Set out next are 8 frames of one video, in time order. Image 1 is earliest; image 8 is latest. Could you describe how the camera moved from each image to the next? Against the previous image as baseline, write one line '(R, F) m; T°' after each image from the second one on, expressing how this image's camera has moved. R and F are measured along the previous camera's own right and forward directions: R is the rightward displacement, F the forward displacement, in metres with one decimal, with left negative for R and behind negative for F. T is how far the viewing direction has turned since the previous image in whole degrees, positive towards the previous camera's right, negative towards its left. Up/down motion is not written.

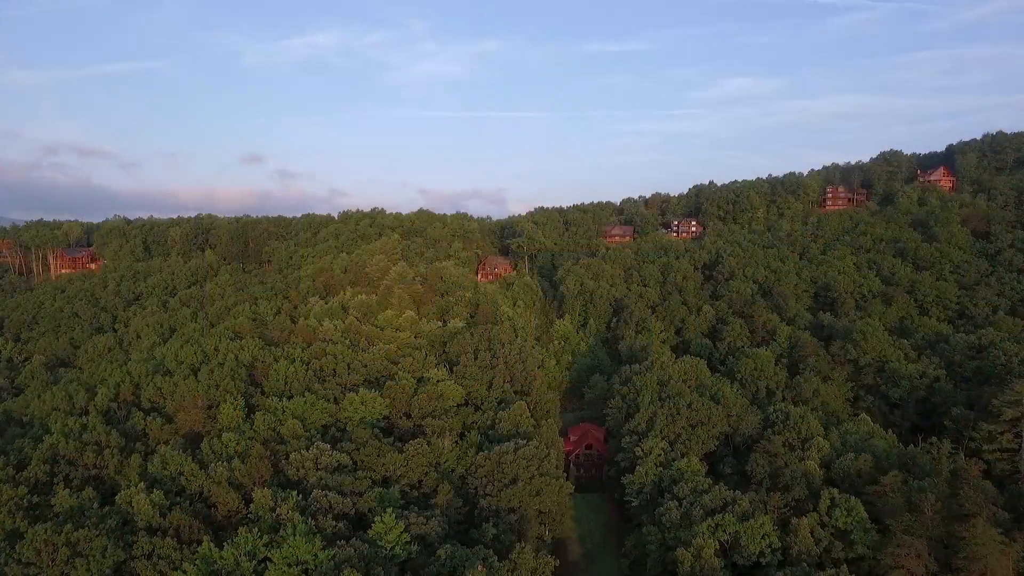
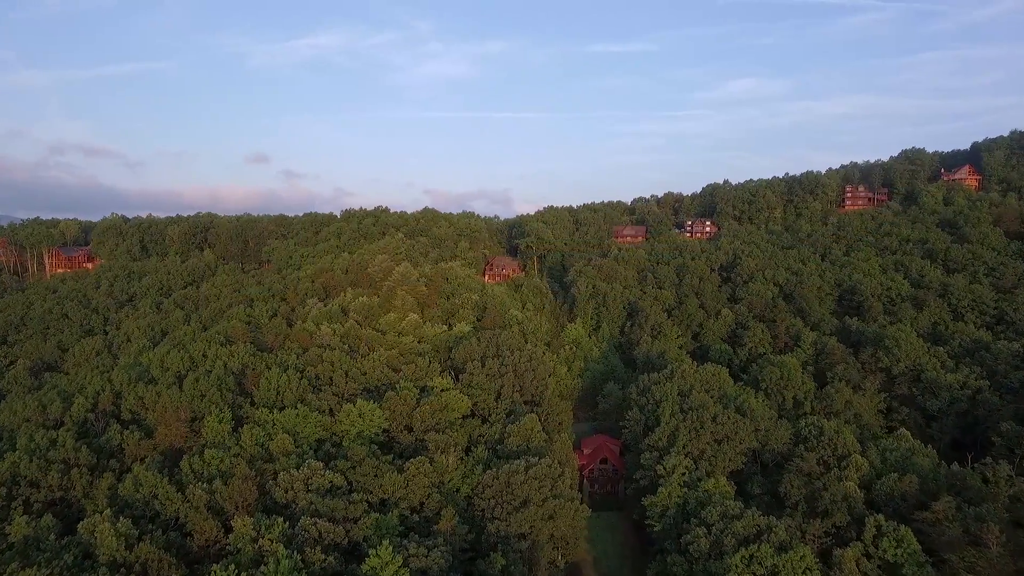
(-0.3, +3.3) m; -1°
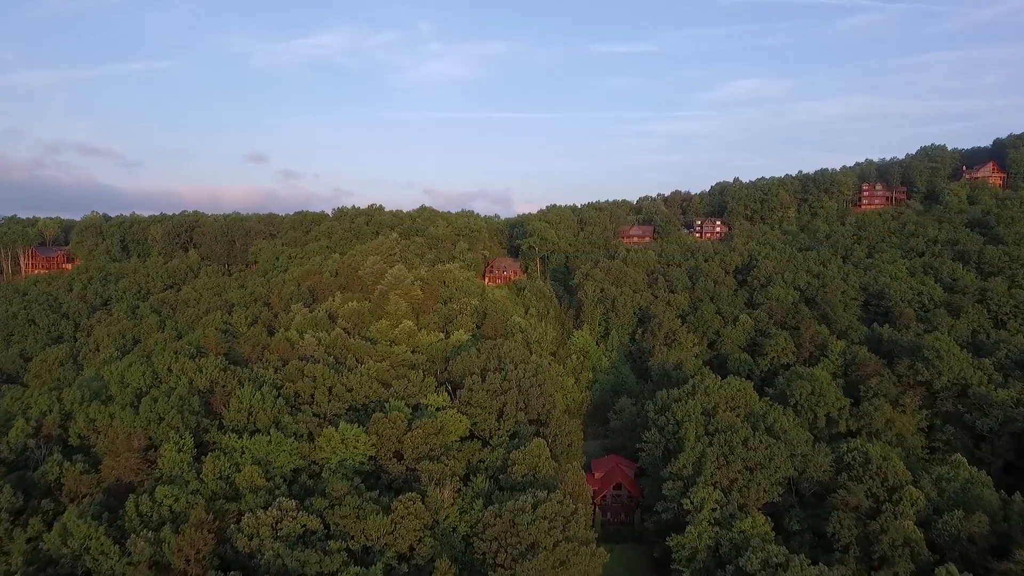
(-0.3, +4.8) m; 0°
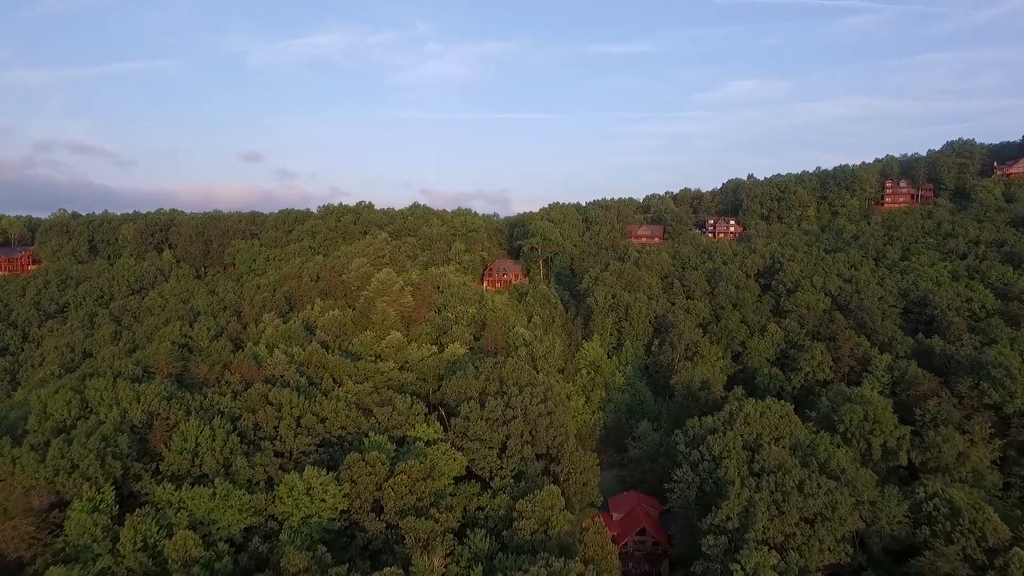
(-0.4, +6.6) m; 0°
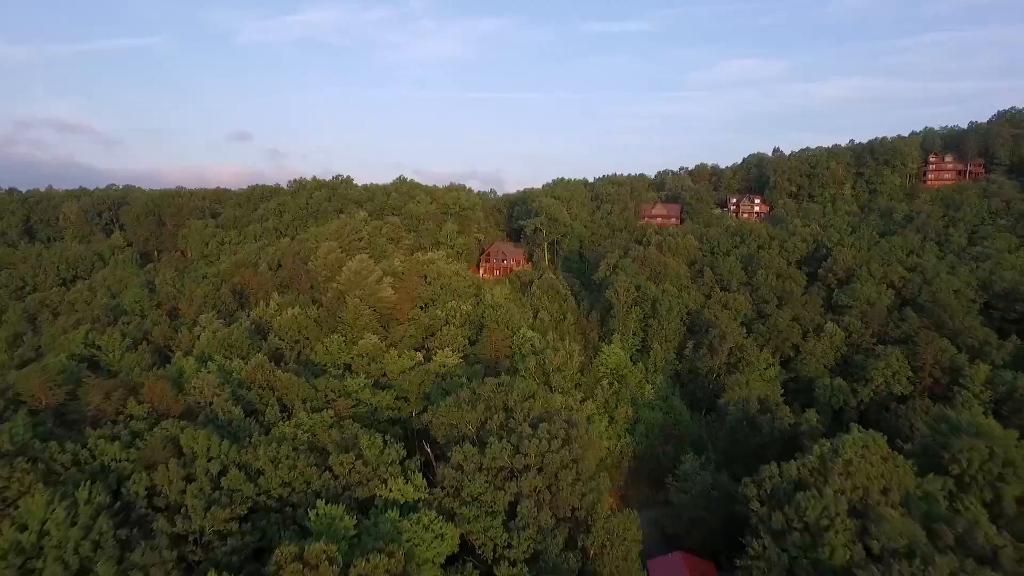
(-0.7, +10.1) m; +1°
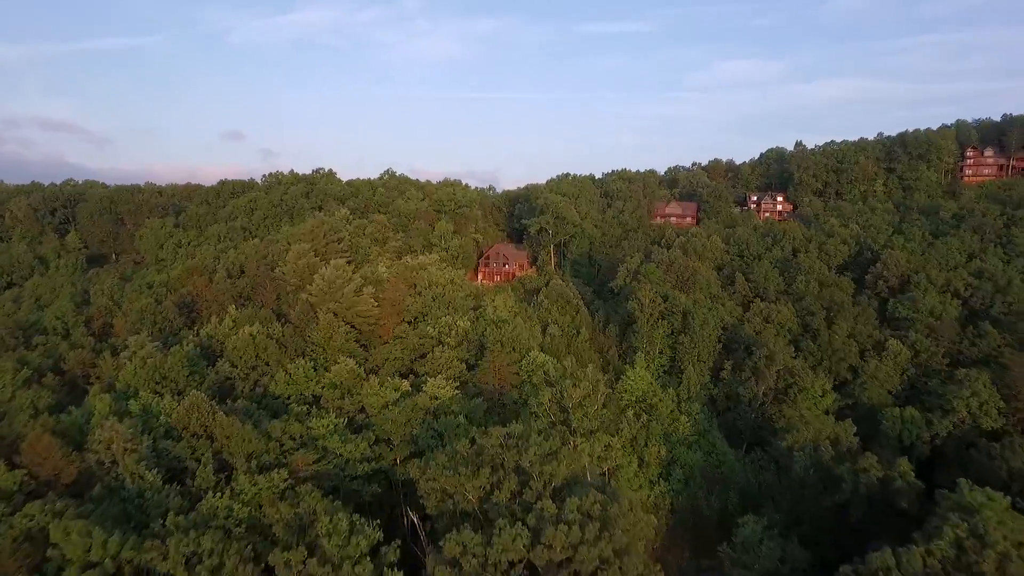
(-0.6, +7.4) m; 0°
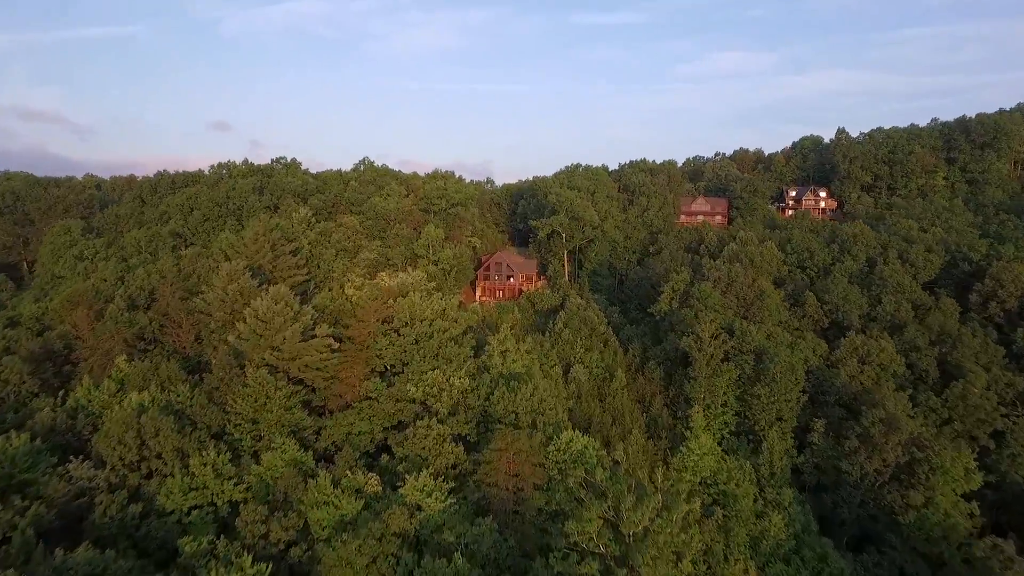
(-1.0, +11.0) m; +1°
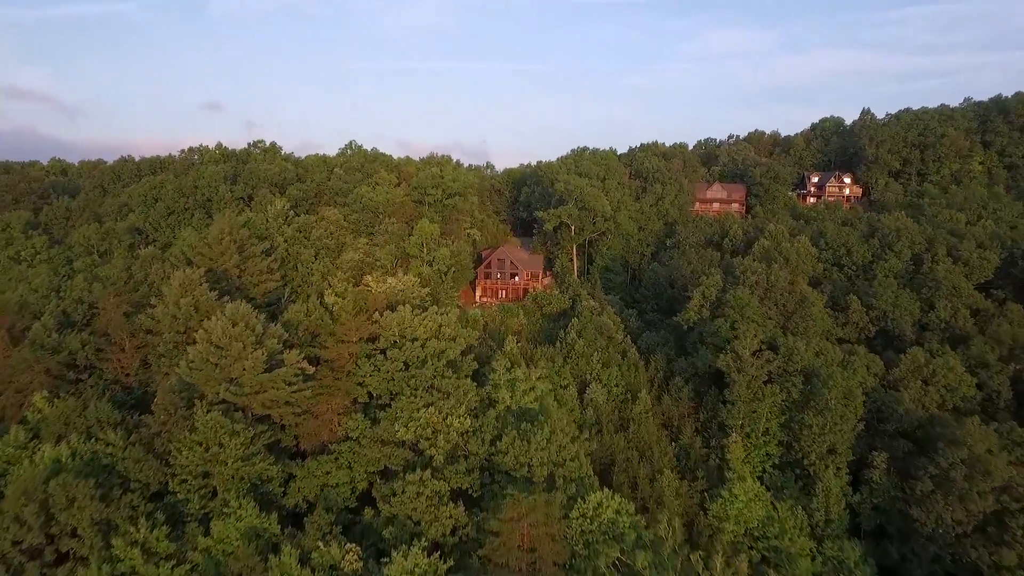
(-0.4, +4.6) m; 0°
